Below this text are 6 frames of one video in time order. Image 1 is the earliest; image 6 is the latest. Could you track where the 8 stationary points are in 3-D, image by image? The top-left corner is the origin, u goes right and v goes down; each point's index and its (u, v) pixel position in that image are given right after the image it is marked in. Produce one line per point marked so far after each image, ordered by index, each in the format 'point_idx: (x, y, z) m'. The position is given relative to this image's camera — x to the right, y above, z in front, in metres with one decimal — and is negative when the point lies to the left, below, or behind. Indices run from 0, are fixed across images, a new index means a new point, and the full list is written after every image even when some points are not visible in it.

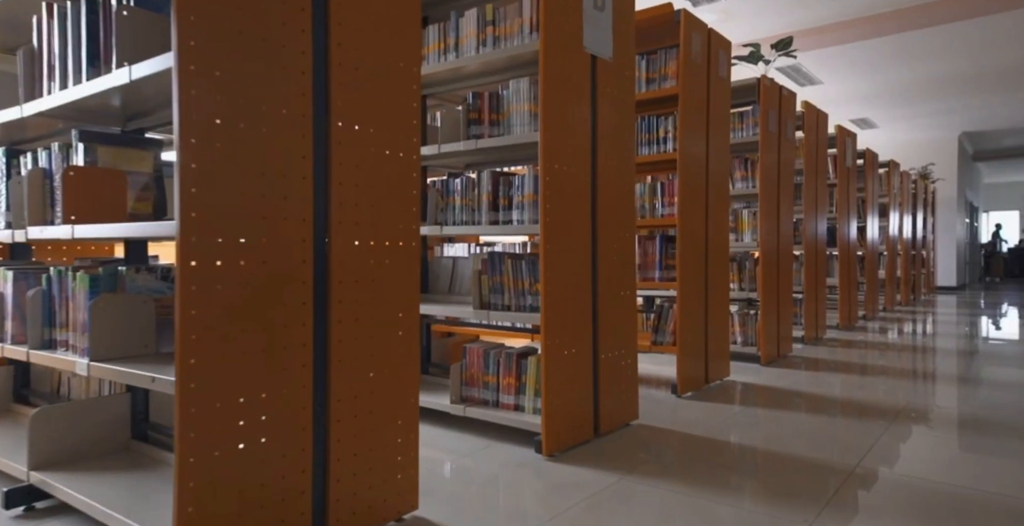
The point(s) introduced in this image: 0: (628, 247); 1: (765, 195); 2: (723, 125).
0: (+0.5, +0.1, +2.9) m
1: (+1.7, +0.4, +4.6) m
2: (+1.2, +0.8, +3.8) m
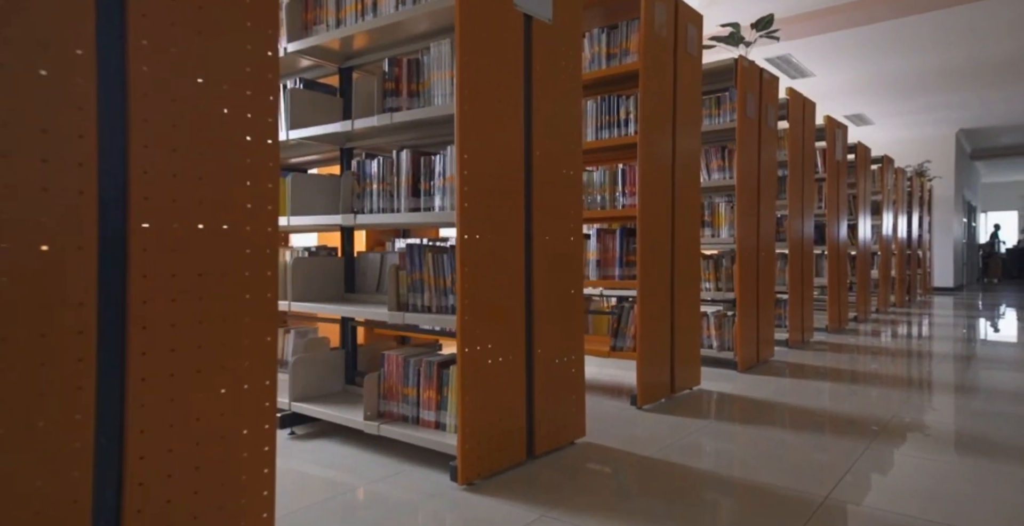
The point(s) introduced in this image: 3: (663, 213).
0: (+0.2, +0.1, +2.5) m
1: (+1.4, +0.5, +4.2) m
2: (+0.9, +0.8, +3.5) m
3: (+0.7, +0.2, +3.2) m
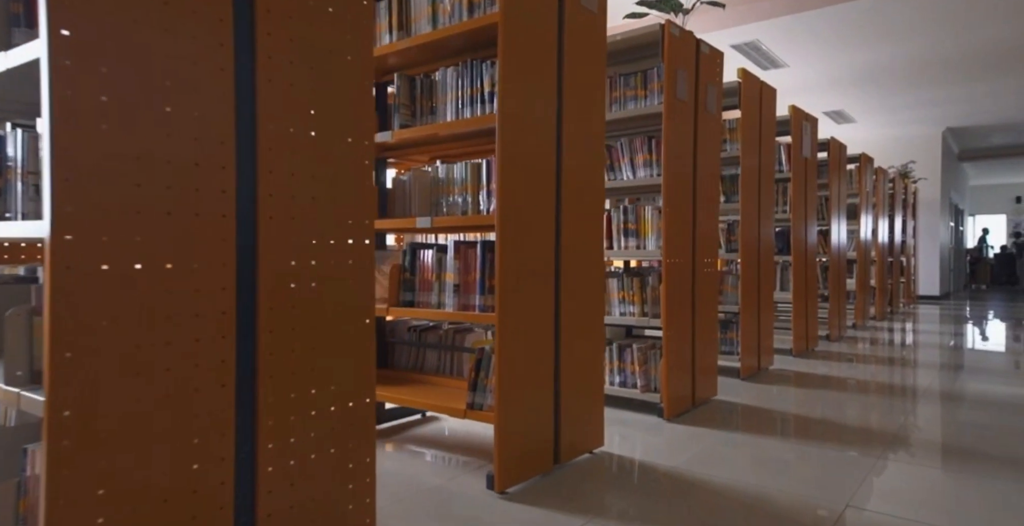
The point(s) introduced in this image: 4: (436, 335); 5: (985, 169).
0: (-0.4, 0.0, +1.6) m
1: (+0.8, +0.4, +3.4) m
2: (+0.3, +0.7, +2.6) m
3: (+0.1, +0.1, +2.4) m
4: (-0.3, -0.3, +3.0) m
5: (+11.5, +2.3, +16.7) m
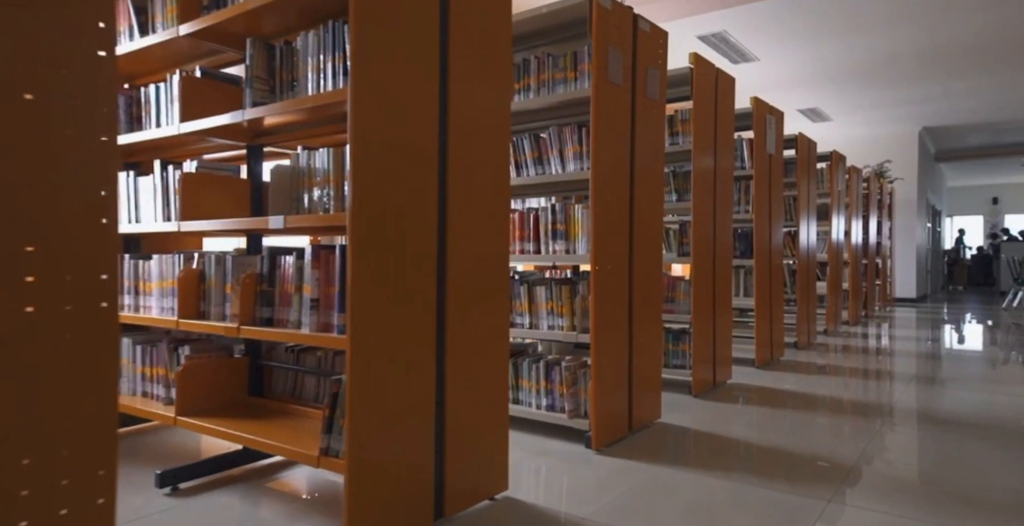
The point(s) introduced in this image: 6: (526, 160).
0: (-0.7, 0.0, +1.2) m
1: (+0.4, +0.3, +2.9) m
2: (-0.1, +0.7, +2.2) m
3: (-0.3, +0.1, +1.9) m
4: (-0.7, -0.3, +2.5) m
5: (+10.8, +2.2, +16.5) m
6: (+0.1, +0.5, +3.4) m
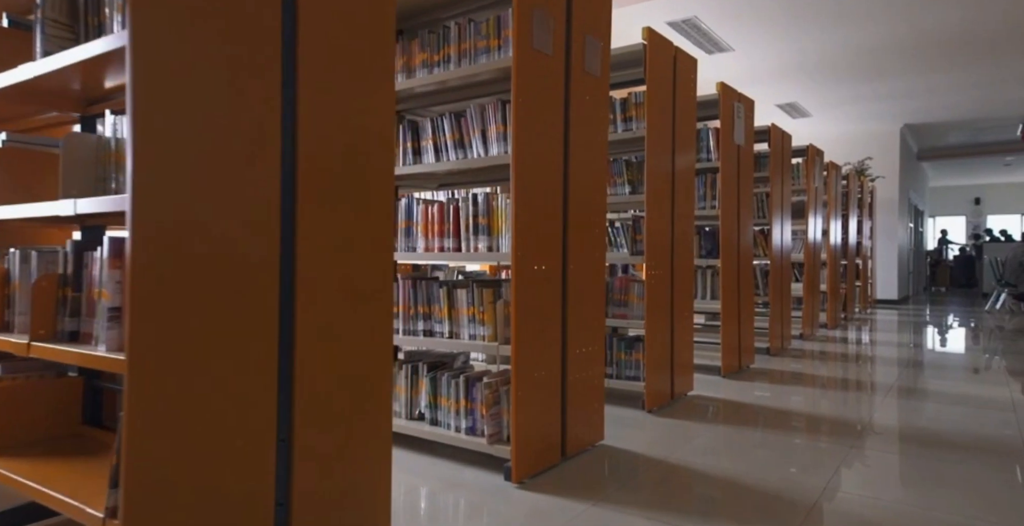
0: (-1.0, 0.0, +0.7) m
1: (0.0, +0.3, +2.5) m
2: (-0.4, +0.7, +1.7) m
3: (-0.6, +0.1, +1.5) m
4: (-1.1, -0.3, +2.0) m
5: (+10.2, +2.2, +16.2) m
6: (-0.3, +0.5, +2.9) m
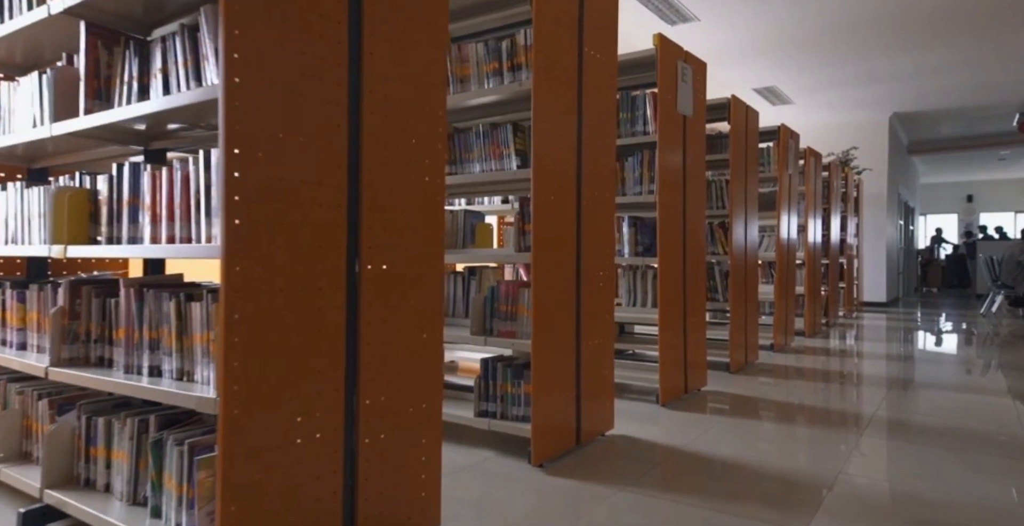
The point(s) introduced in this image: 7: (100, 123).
0: (-1.7, 0.0, -0.4) m
1: (-0.6, +0.3, +1.5) m
2: (-1.0, +0.7, +0.7) m
3: (-1.2, +0.1, +0.4) m
4: (-1.7, -0.3, +1.0) m
5: (+9.5, +2.2, +15.3) m
6: (-0.9, +0.5, +1.9) m
7: (-1.2, +0.4, +2.0) m
